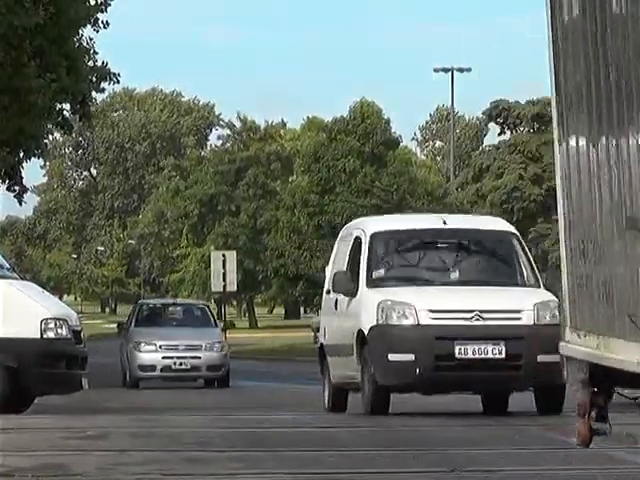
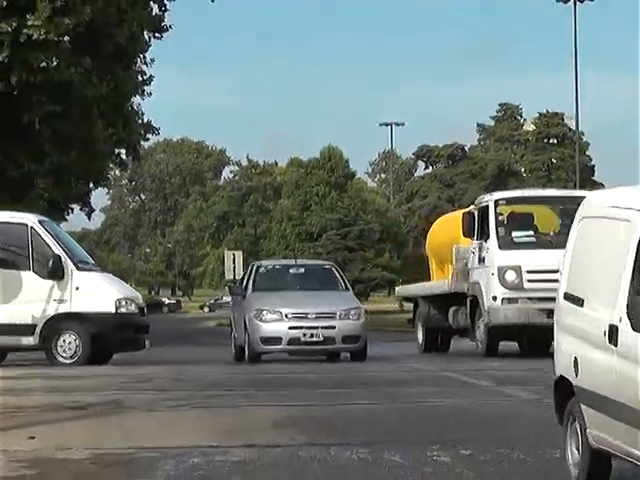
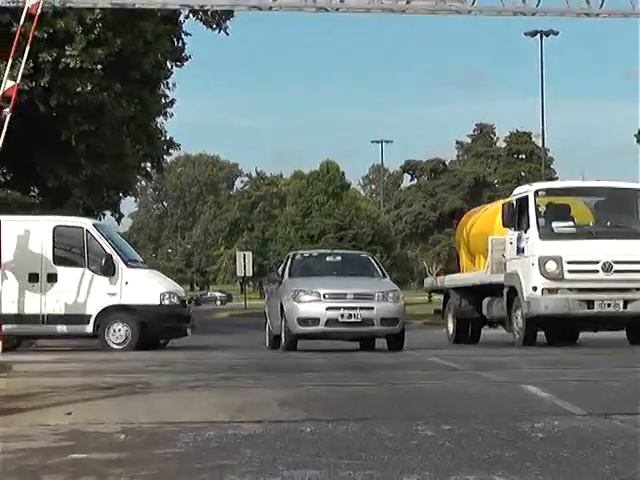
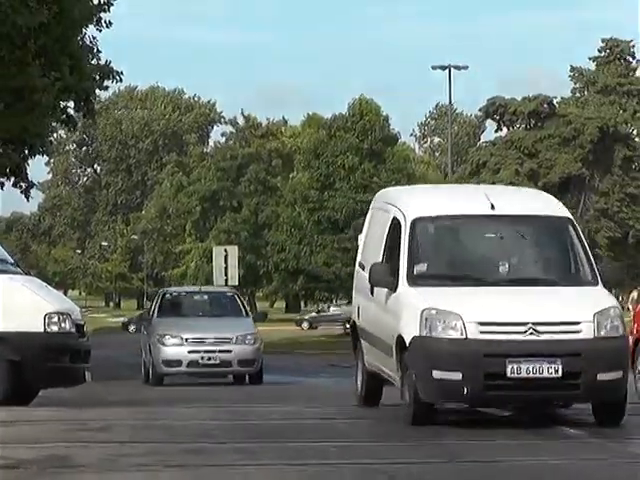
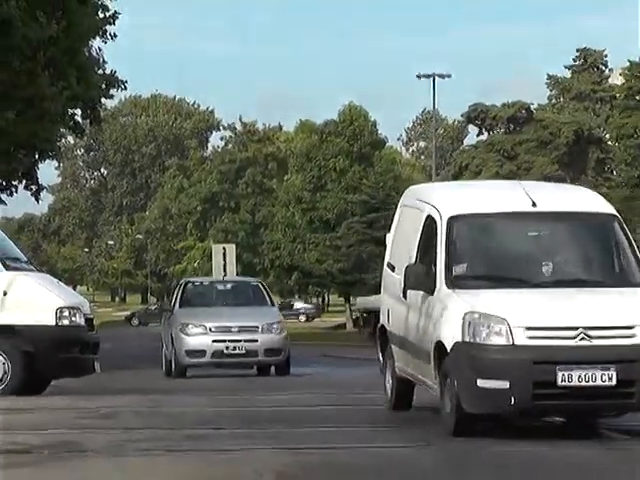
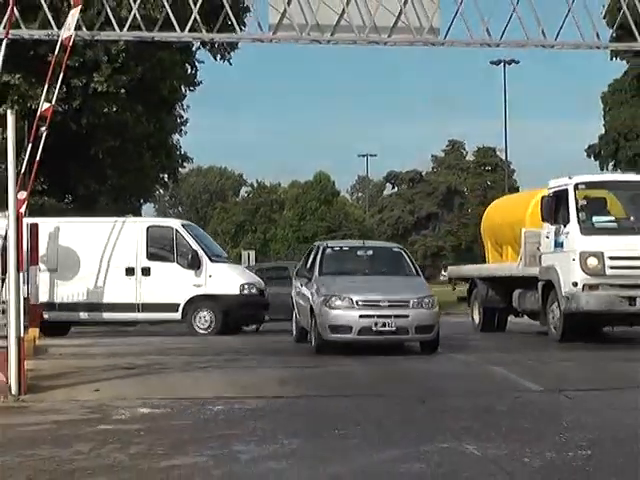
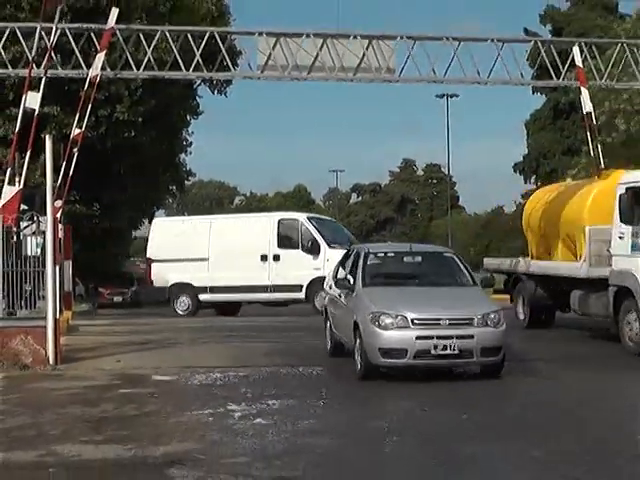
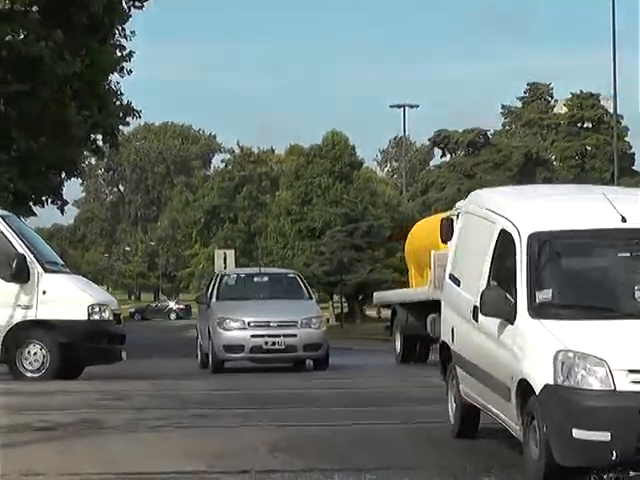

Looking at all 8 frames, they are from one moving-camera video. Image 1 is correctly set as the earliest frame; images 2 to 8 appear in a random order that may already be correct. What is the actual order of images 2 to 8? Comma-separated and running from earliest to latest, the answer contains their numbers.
4, 5, 8, 2, 3, 6, 7
